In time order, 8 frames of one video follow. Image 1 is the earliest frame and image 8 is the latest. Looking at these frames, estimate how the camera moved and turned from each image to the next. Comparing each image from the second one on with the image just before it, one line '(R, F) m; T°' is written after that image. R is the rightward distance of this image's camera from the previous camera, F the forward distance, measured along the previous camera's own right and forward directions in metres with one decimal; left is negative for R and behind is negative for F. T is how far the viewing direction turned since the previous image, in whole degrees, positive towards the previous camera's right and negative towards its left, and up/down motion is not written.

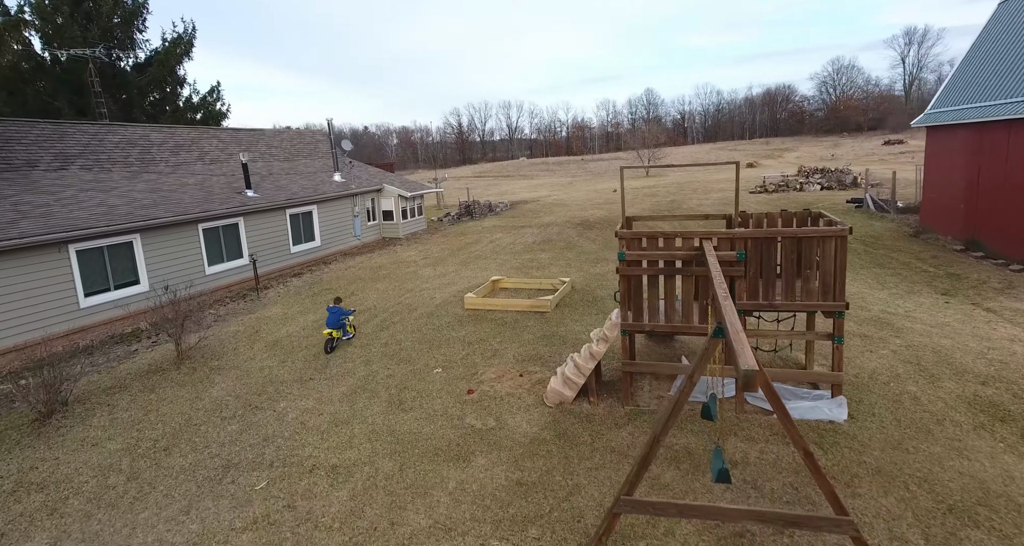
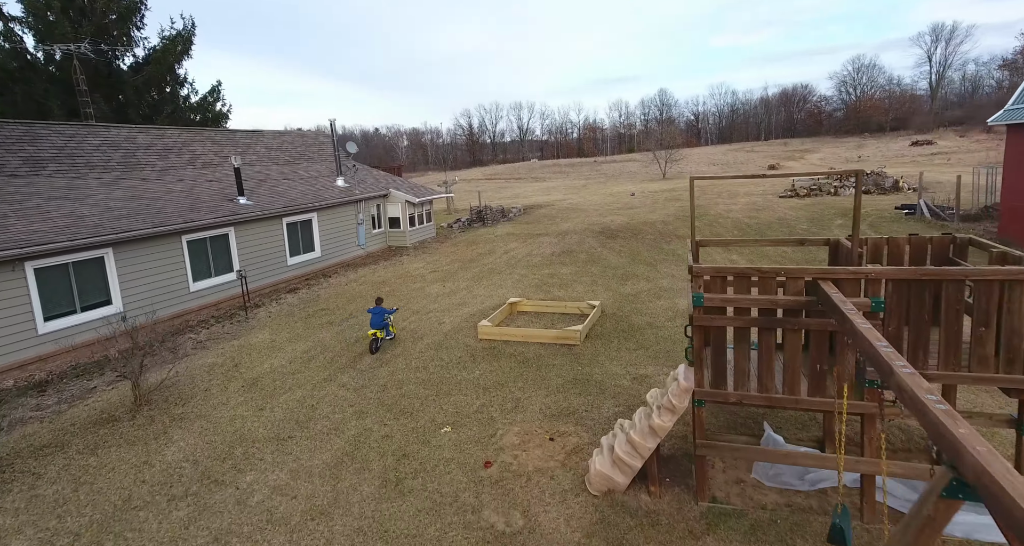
(-0.2, +1.6) m; -1°
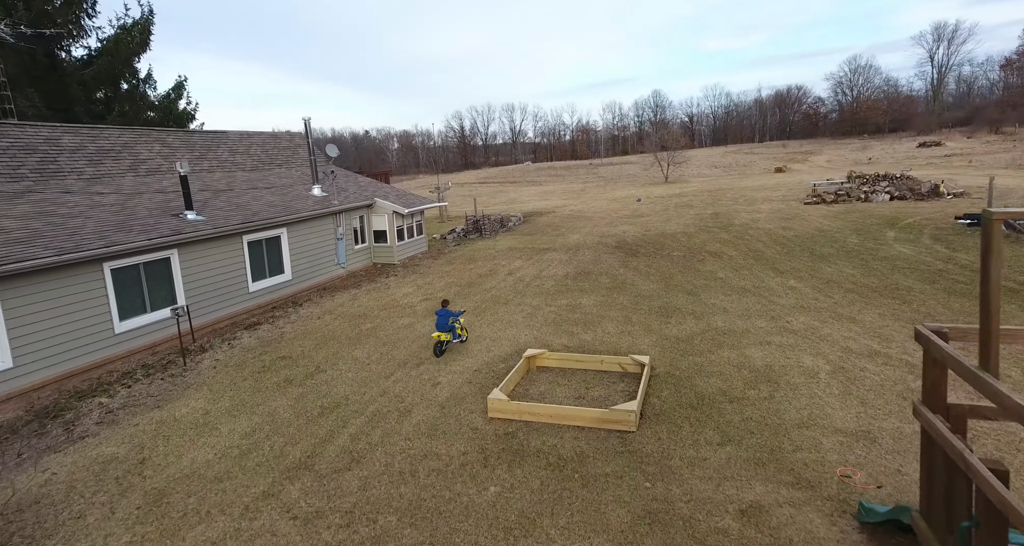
(-0.4, +2.7) m; +1°
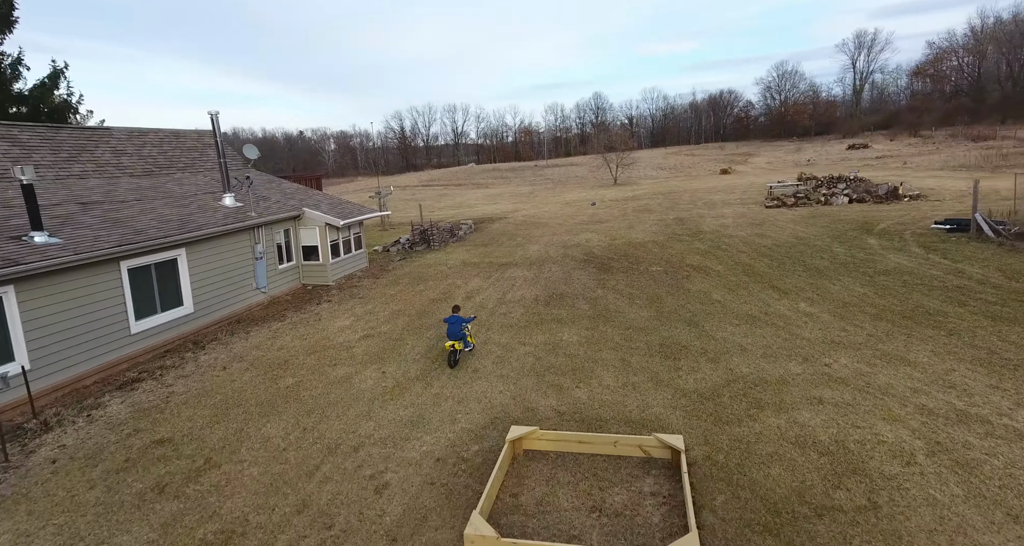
(-0.3, +2.4) m; +6°
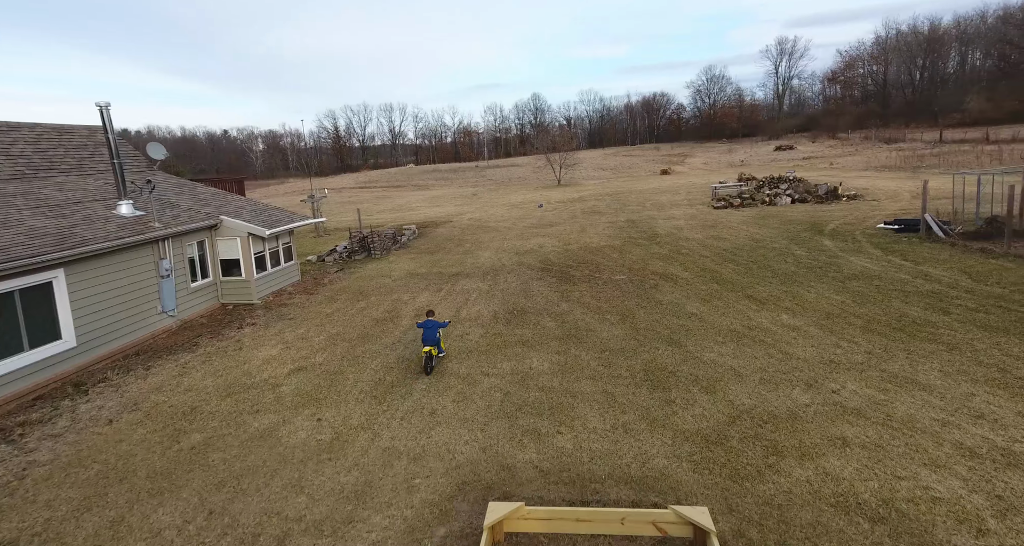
(-0.3, +1.4) m; +6°
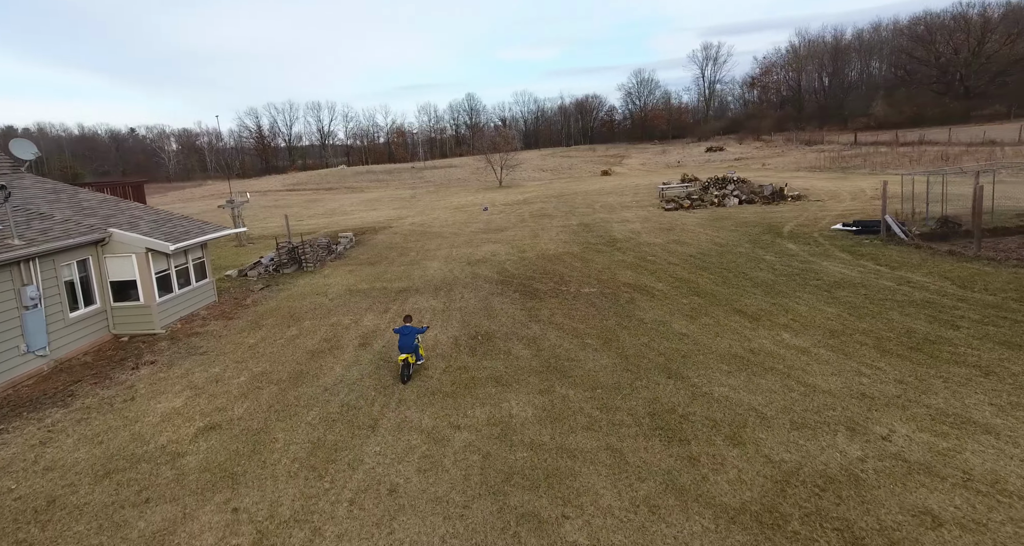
(-0.5, +1.7) m; +7°
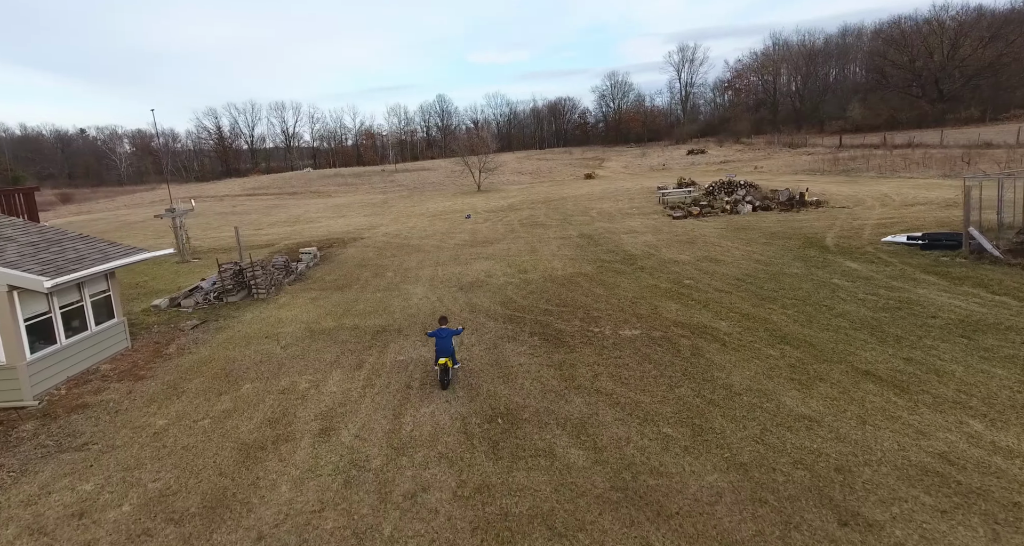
(-0.8, +3.3) m; +3°
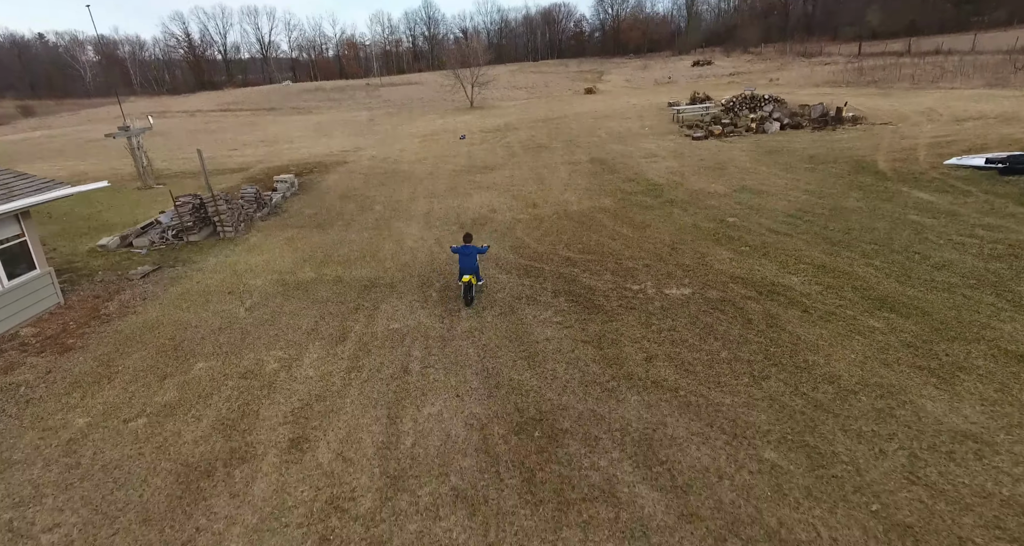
(-0.4, +2.1) m; +1°
